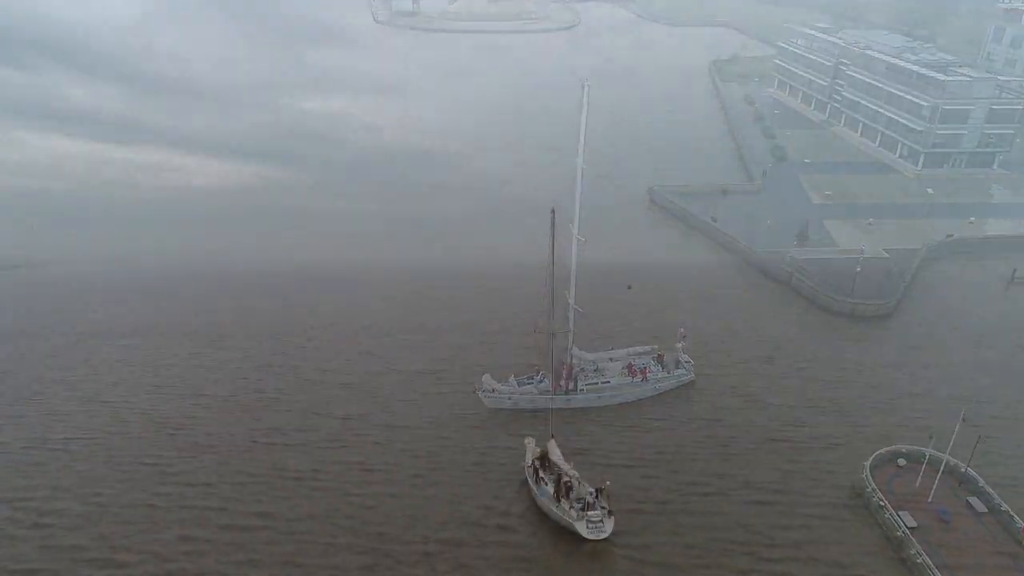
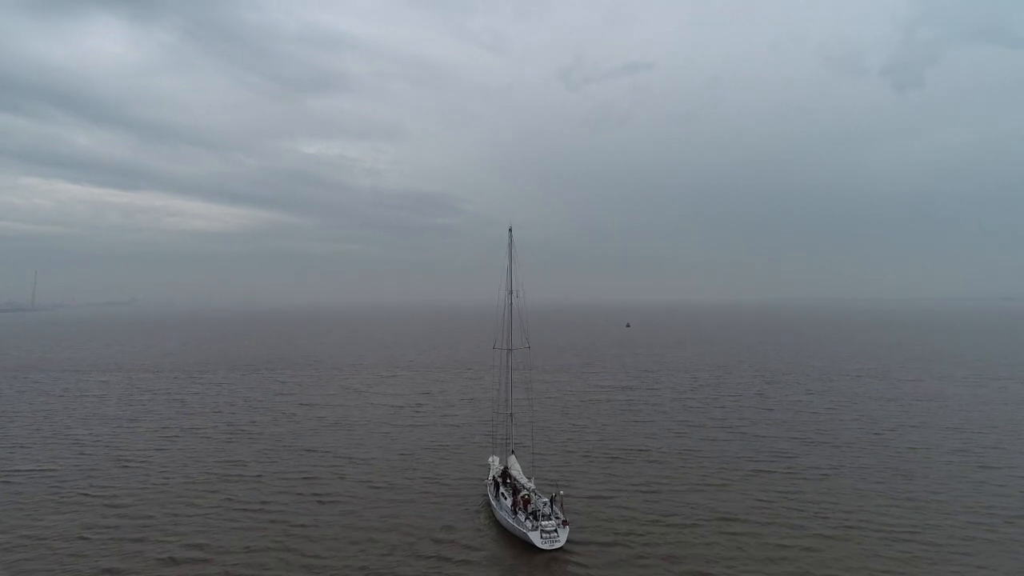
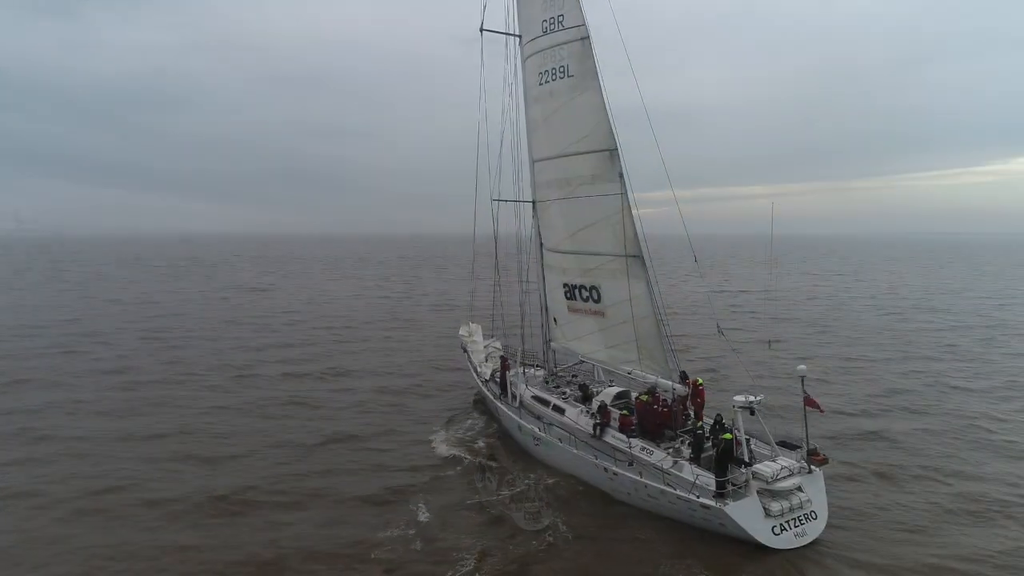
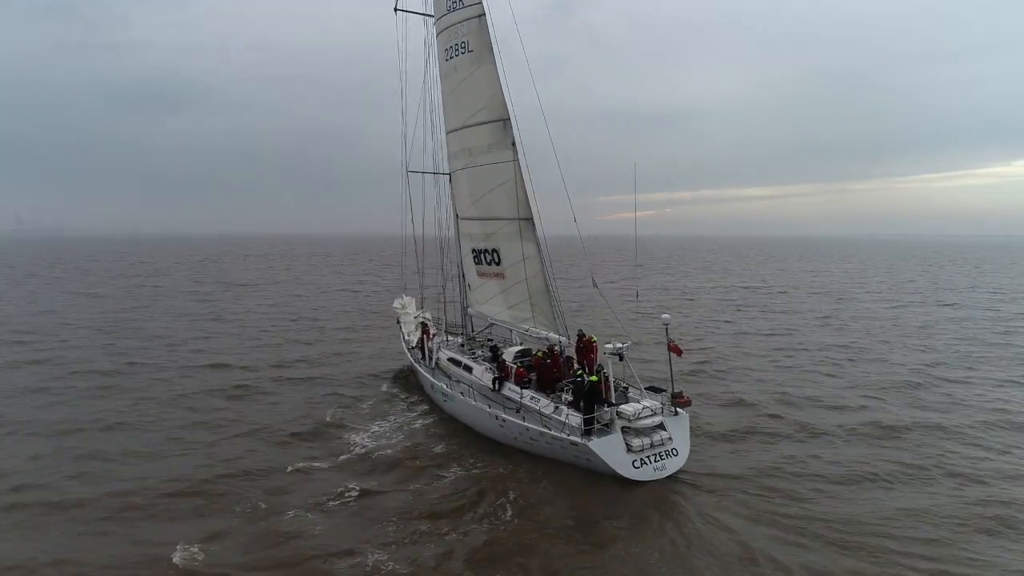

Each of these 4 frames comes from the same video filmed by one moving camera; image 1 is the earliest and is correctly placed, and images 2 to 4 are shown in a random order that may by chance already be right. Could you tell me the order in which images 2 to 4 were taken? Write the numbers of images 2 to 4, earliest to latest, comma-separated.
2, 3, 4
